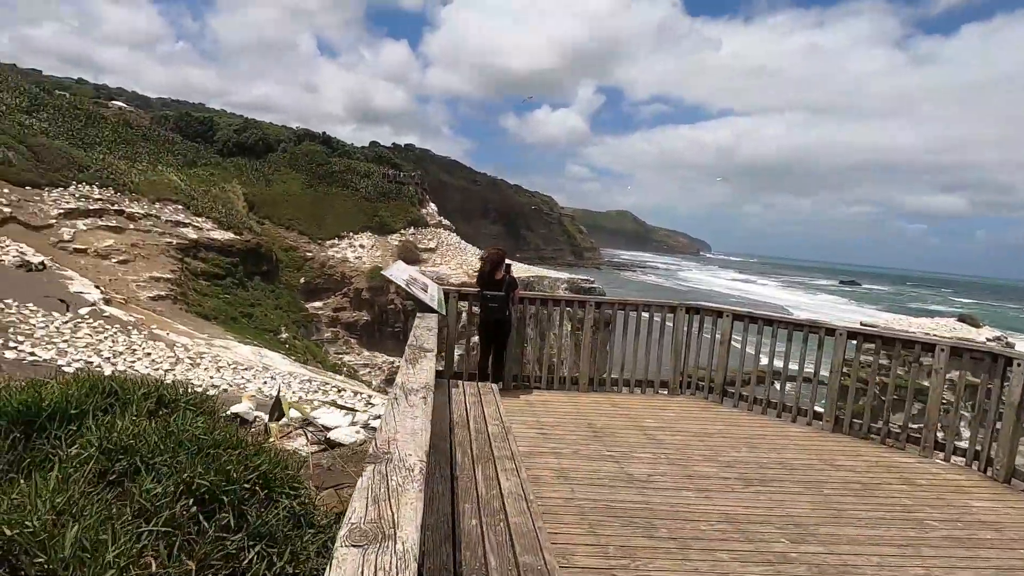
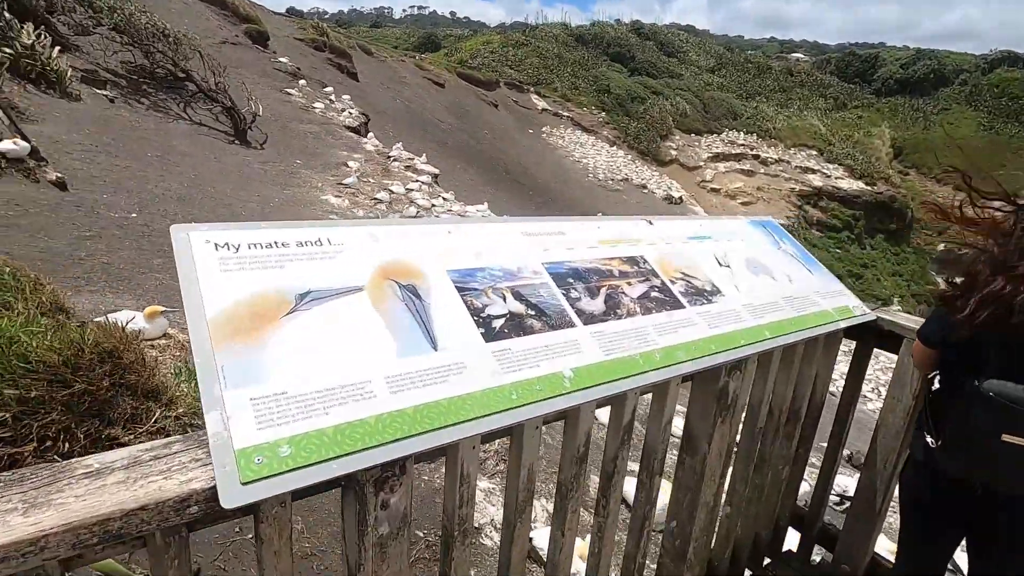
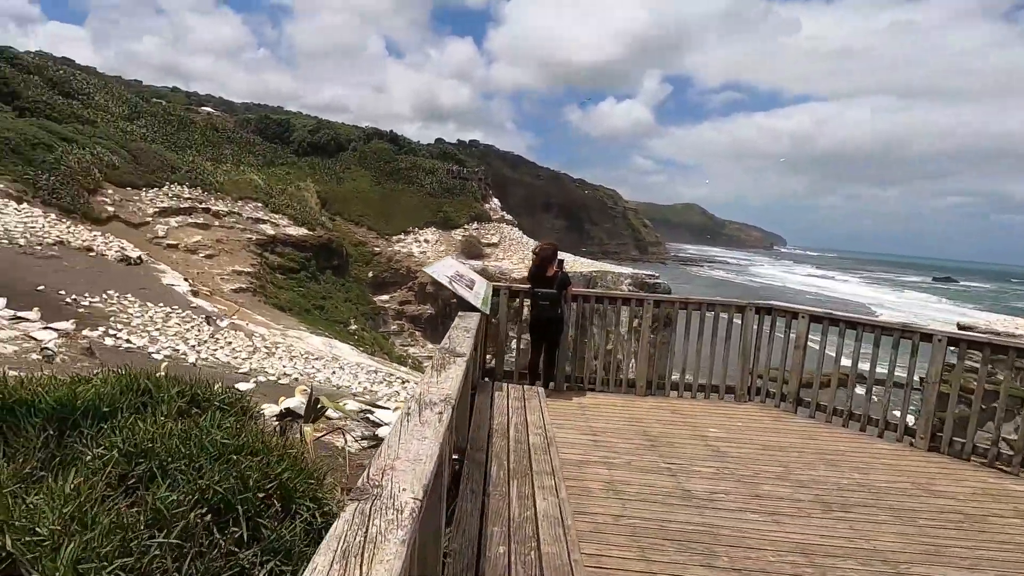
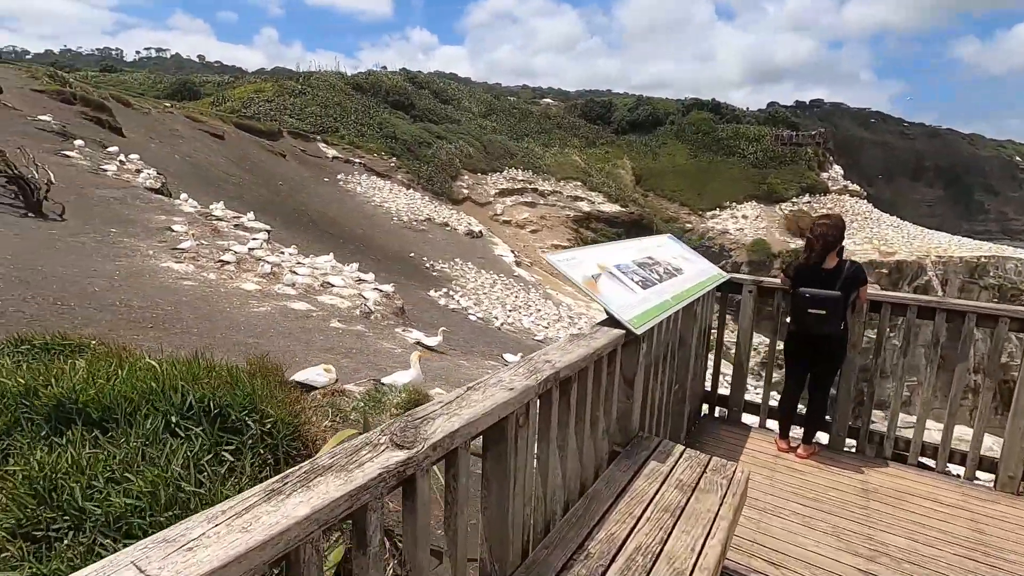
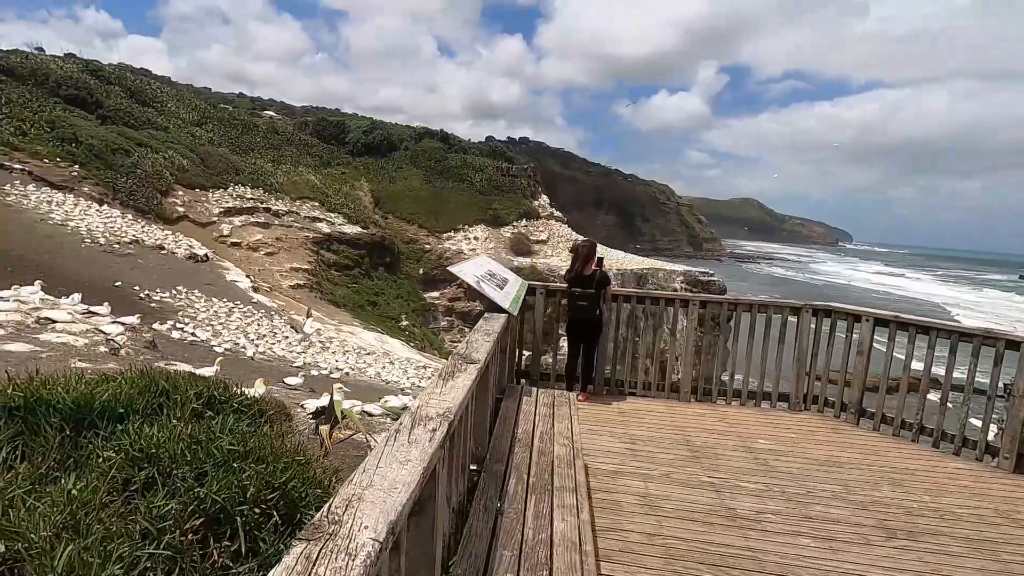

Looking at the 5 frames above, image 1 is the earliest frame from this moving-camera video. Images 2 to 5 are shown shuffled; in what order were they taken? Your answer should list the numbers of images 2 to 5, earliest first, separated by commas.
3, 5, 4, 2
